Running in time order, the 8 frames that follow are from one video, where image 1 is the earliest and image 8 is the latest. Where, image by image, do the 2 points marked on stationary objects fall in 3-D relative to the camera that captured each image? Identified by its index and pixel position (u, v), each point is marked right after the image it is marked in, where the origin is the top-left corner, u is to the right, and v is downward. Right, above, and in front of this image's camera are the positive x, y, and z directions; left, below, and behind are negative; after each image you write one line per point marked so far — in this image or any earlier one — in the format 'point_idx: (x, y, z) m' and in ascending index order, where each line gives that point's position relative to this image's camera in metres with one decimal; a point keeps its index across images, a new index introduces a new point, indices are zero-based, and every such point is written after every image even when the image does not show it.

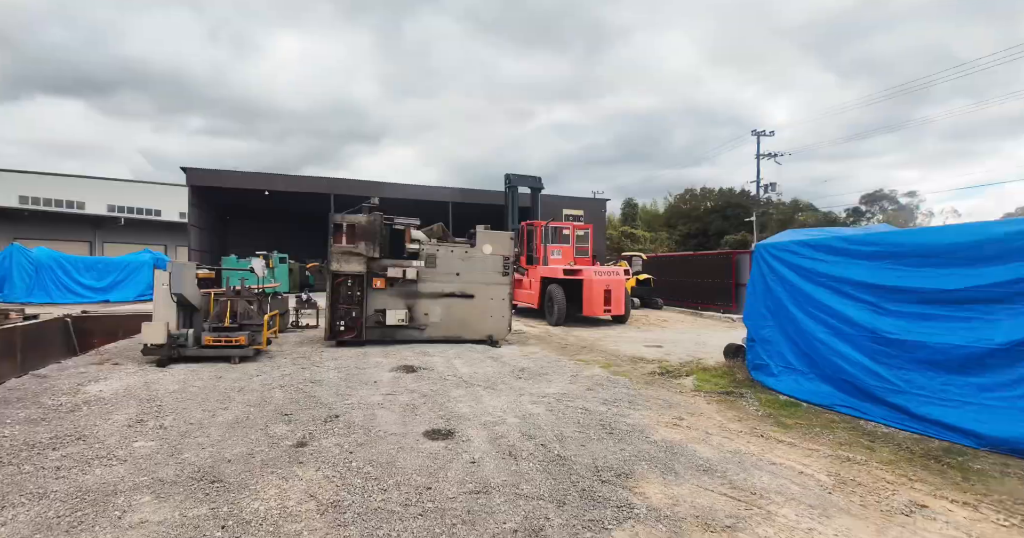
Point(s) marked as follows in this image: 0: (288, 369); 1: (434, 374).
0: (-2.7, -1.2, +5.9) m
1: (-1.0, -1.3, +5.9) m
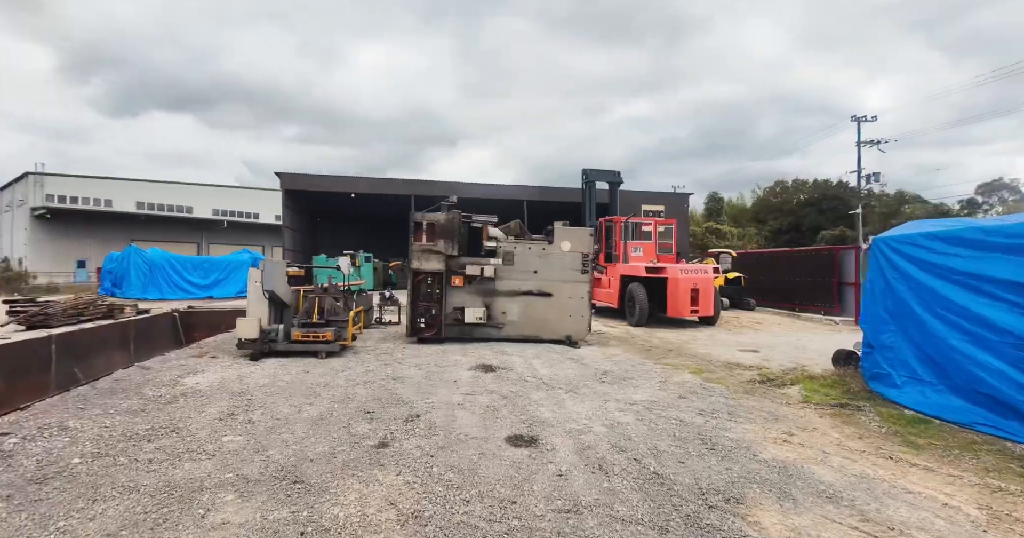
0: (-1.7, -1.2, +5.9) m
1: (0.0, -1.3, +5.7) m
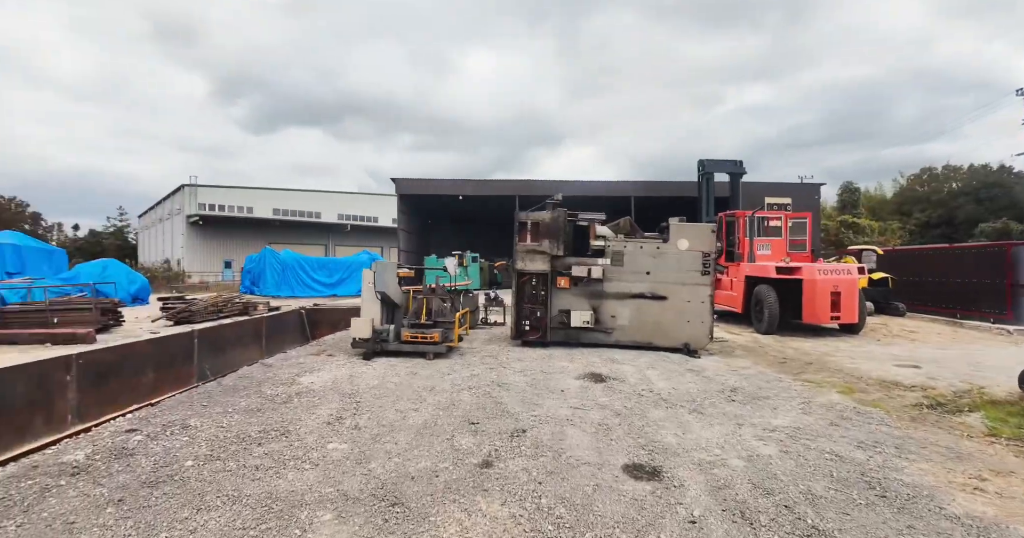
0: (-0.4, -1.2, +5.8) m
1: (+1.2, -1.3, +5.2) m
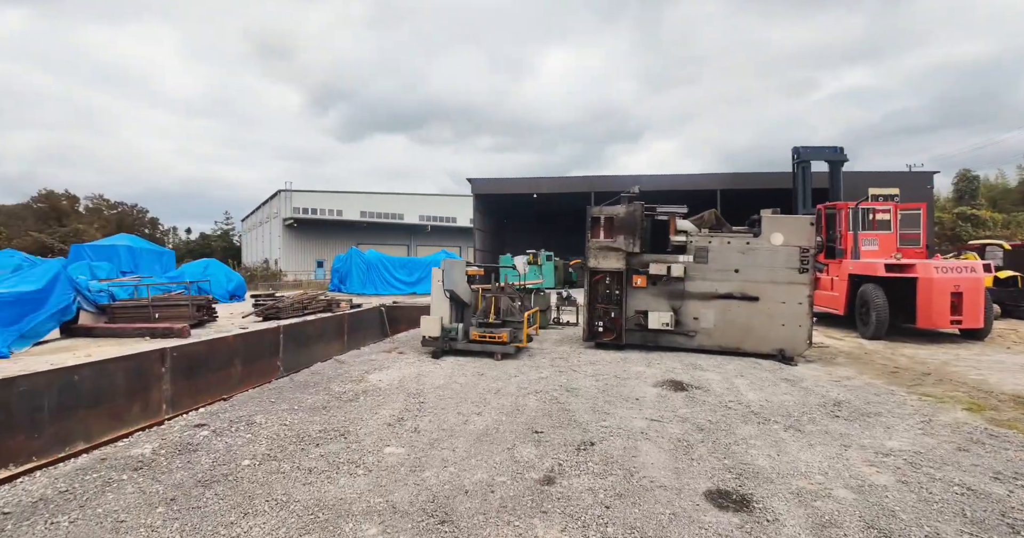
0: (+0.4, -1.2, +5.5) m
1: (+1.9, -1.2, +4.7) m
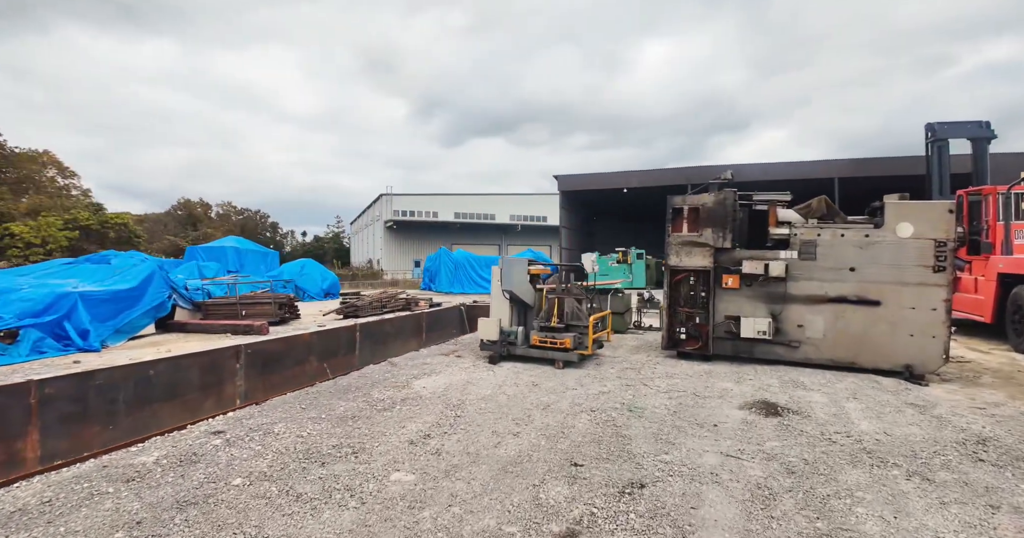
0: (+1.0, -1.2, +4.8) m
1: (+2.3, -1.2, +3.7) m
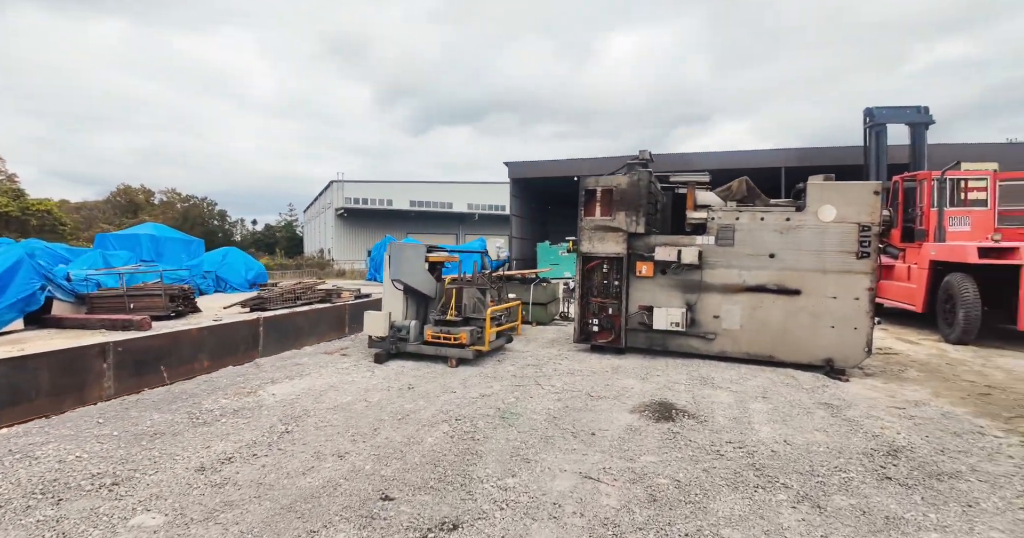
0: (-0.1, -1.0, +4.3) m
1: (+1.3, -1.1, +3.3) m
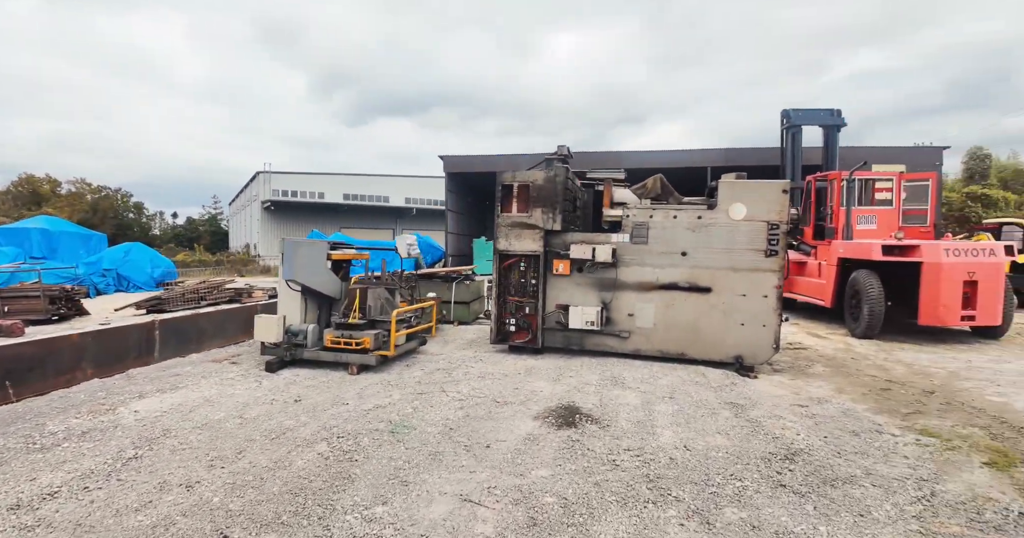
0: (-0.9, -1.0, +4.0) m
1: (+0.6, -1.1, +3.1) m
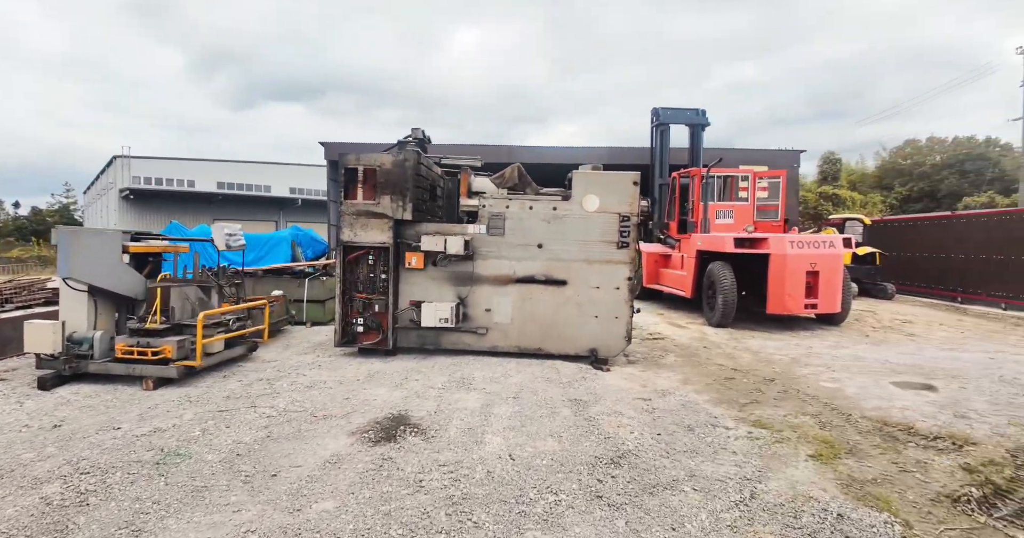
0: (-2.2, -1.0, +3.3) m
1: (-0.5, -1.1, +2.8) m
